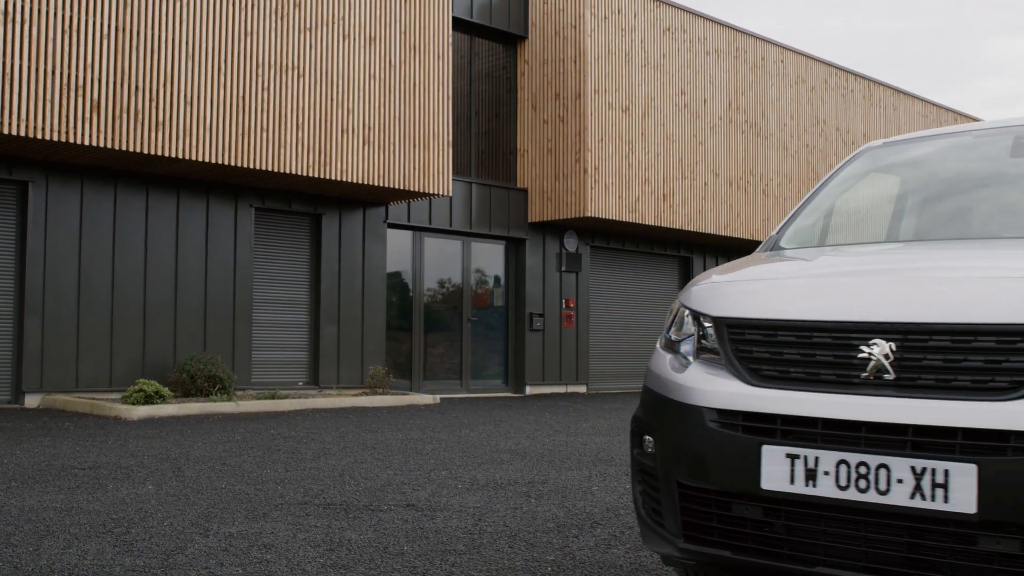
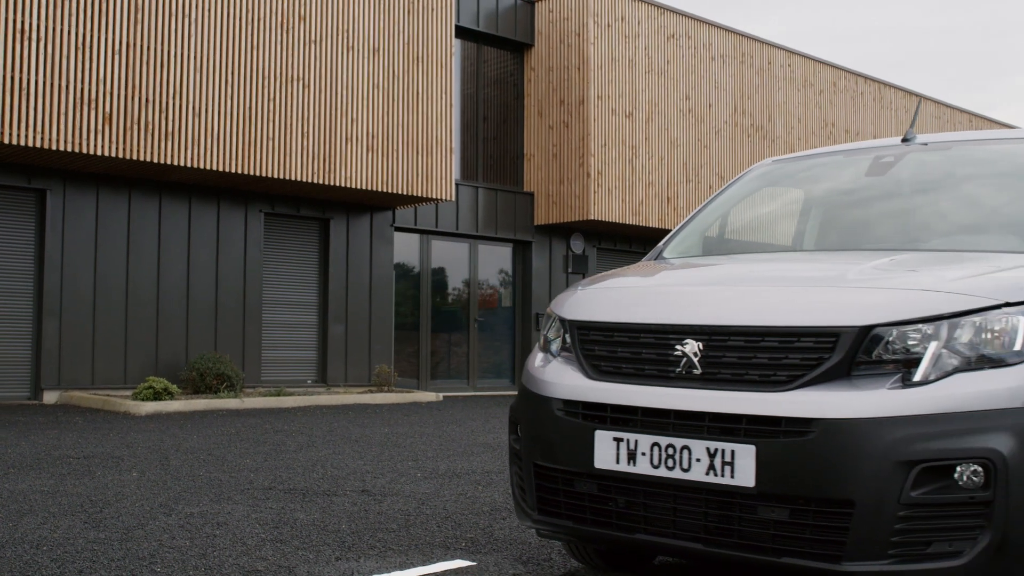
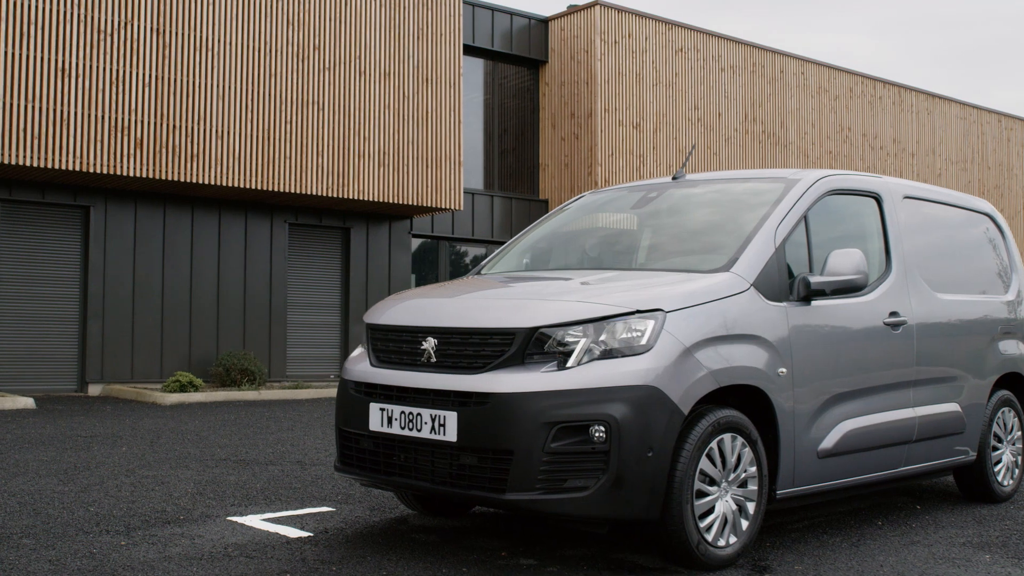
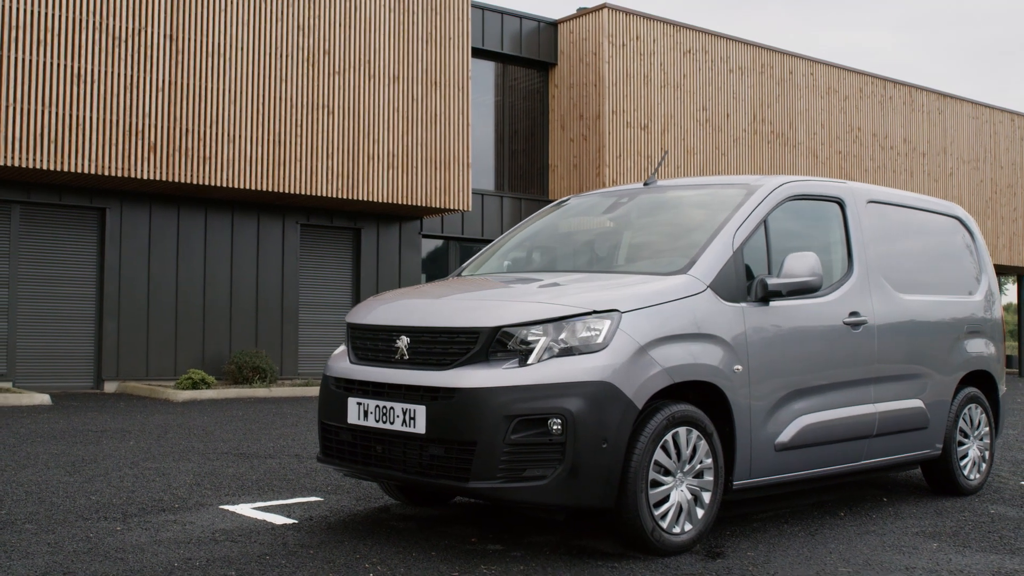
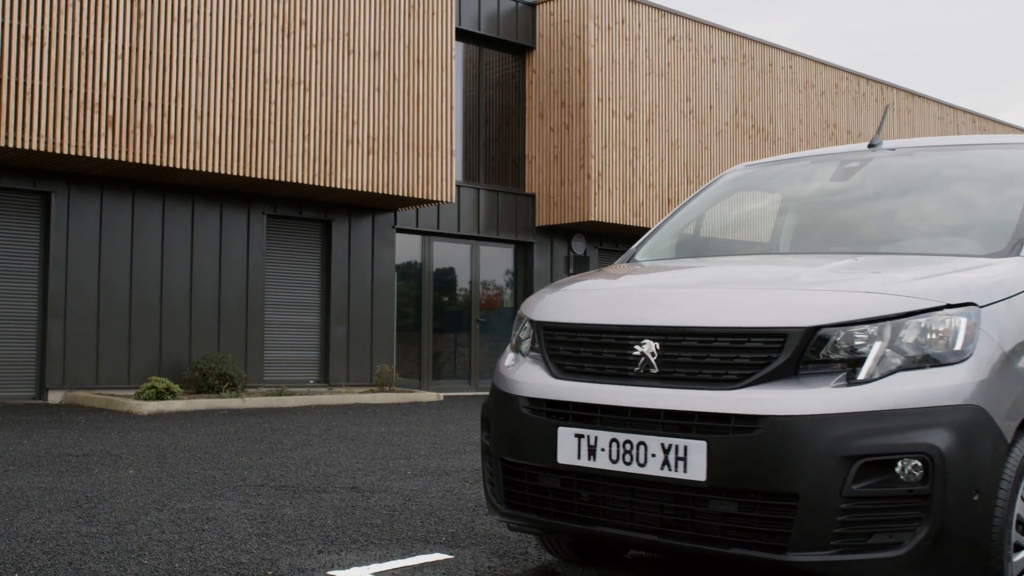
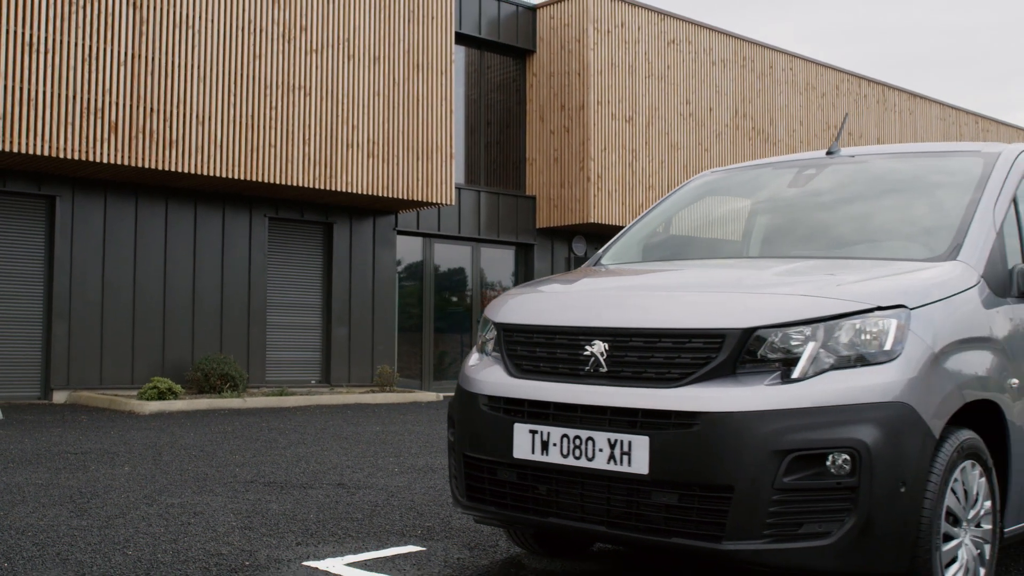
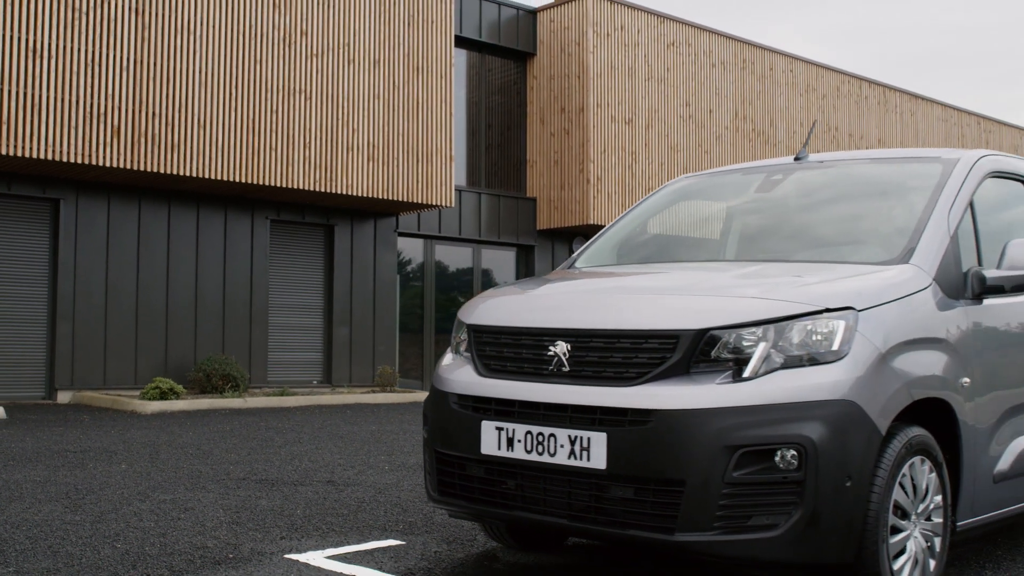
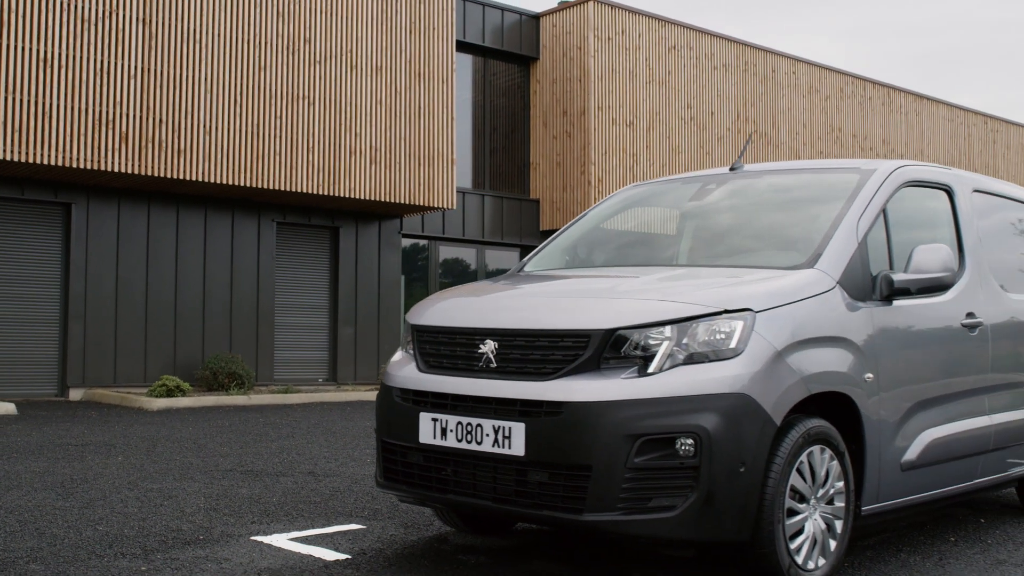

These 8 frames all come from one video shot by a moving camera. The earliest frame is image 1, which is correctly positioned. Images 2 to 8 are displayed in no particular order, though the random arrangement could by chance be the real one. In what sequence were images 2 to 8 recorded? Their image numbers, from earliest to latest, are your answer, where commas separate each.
2, 5, 6, 7, 8, 3, 4
